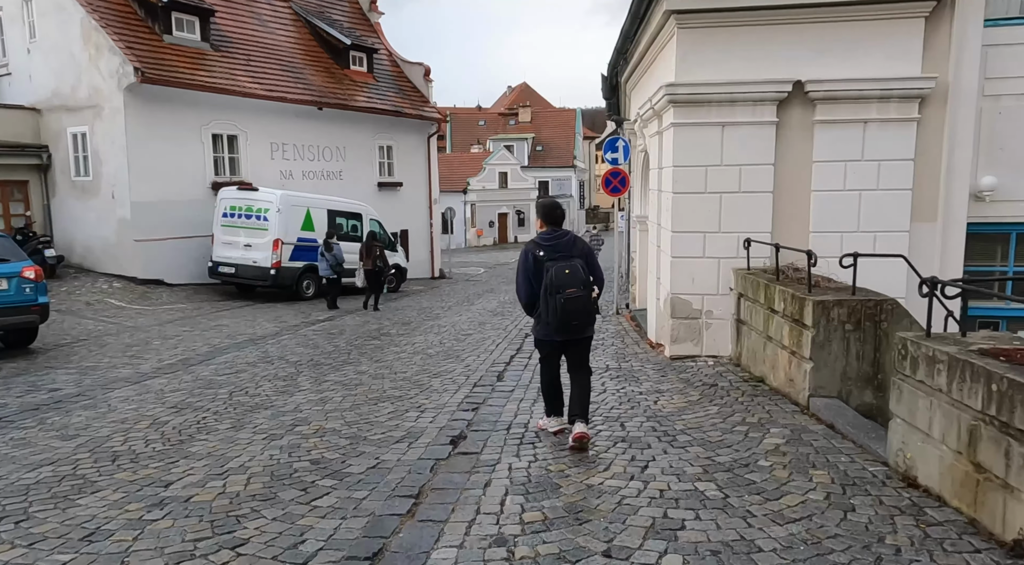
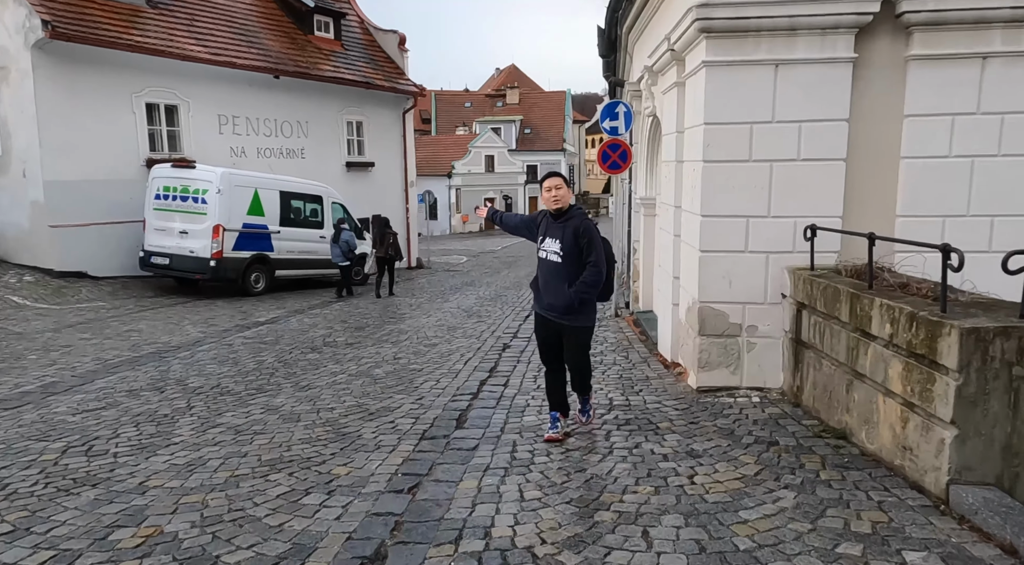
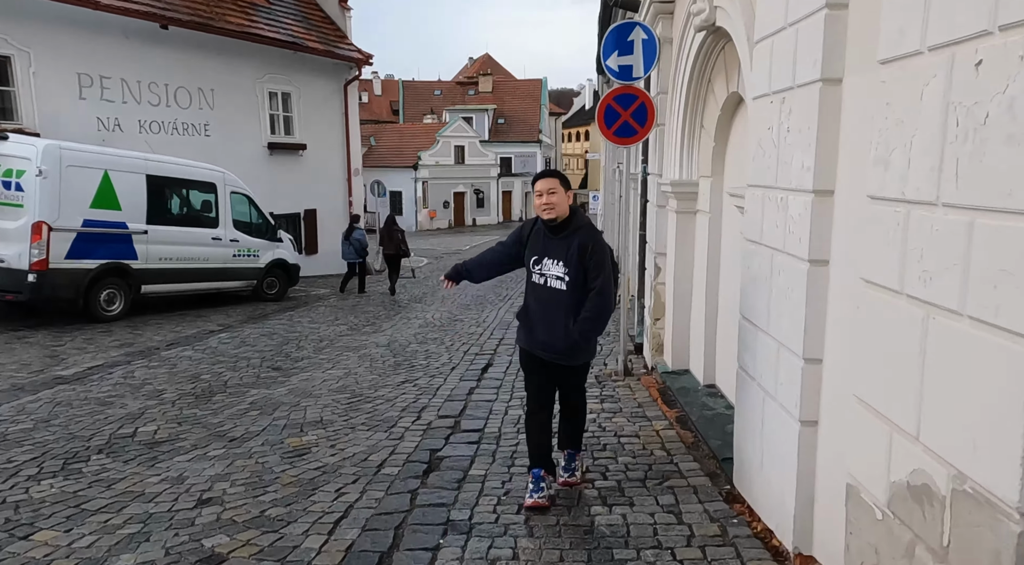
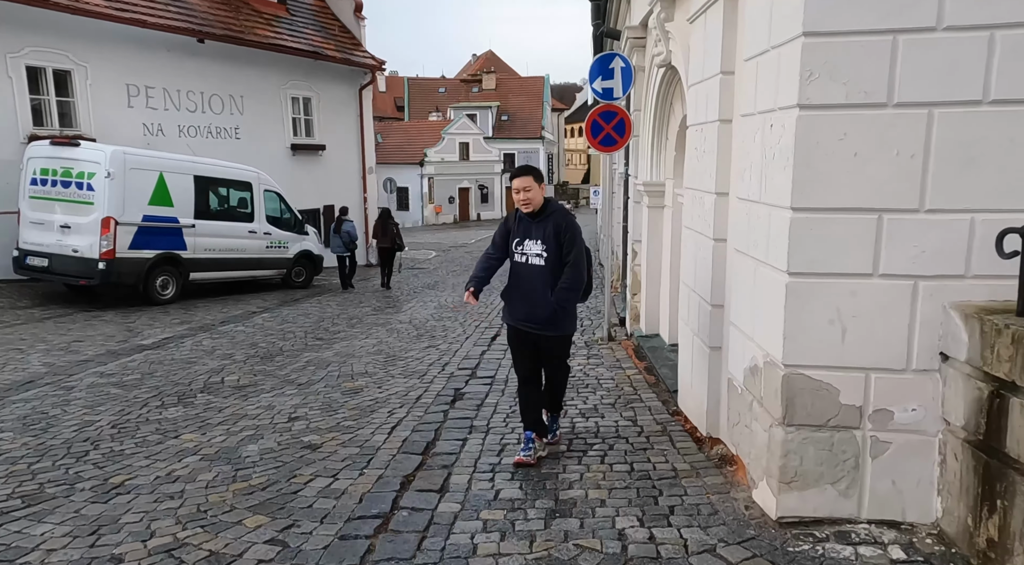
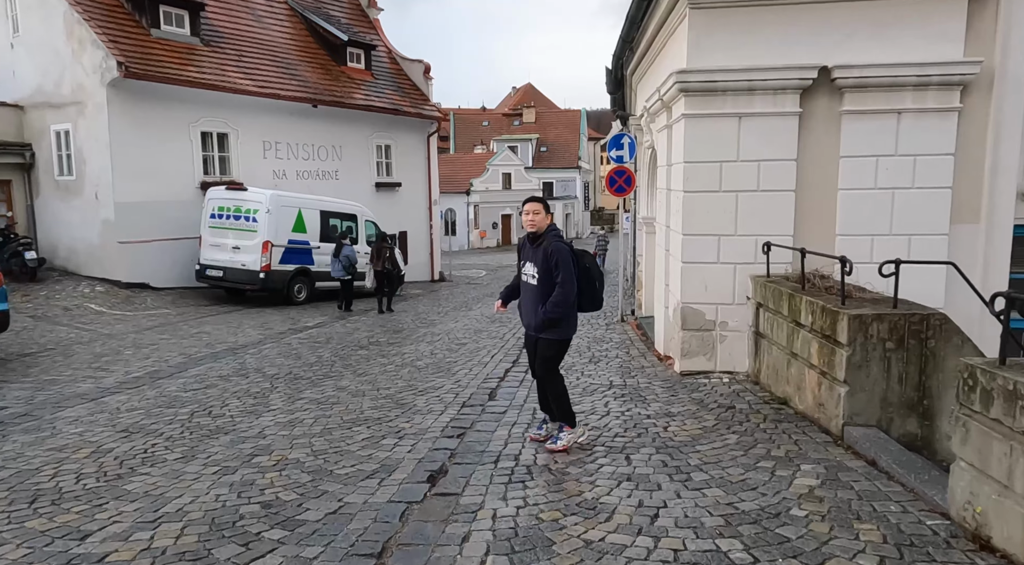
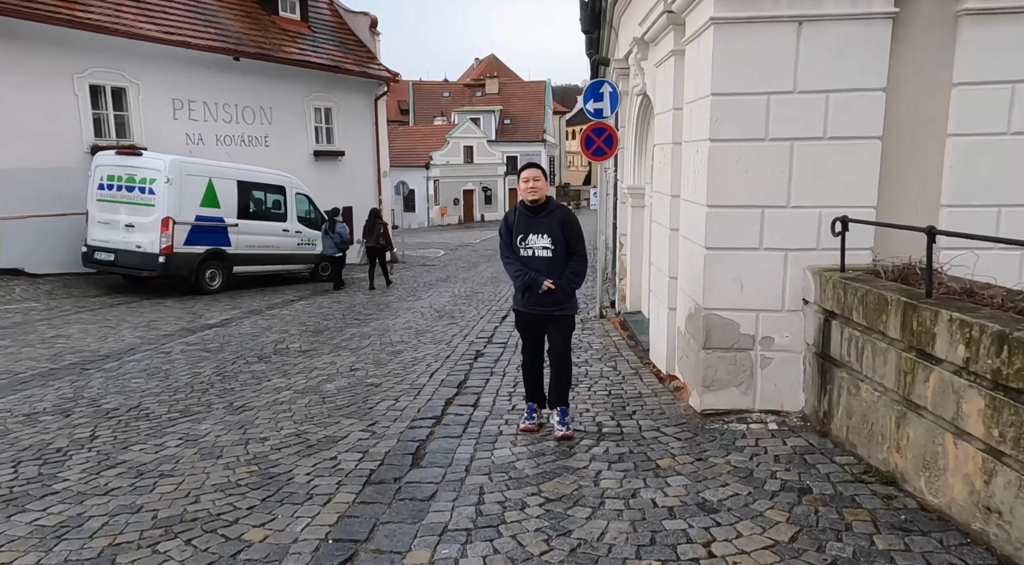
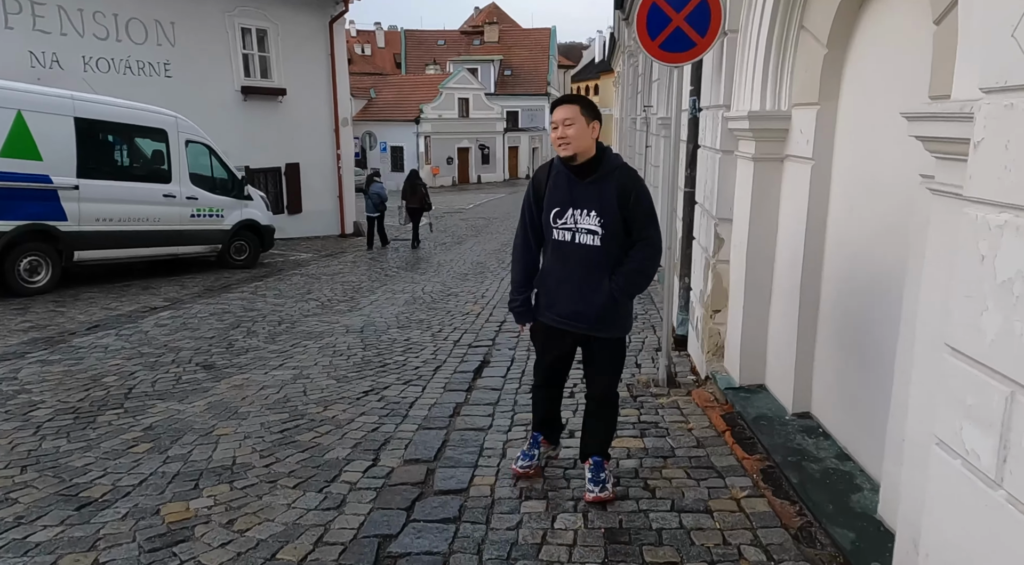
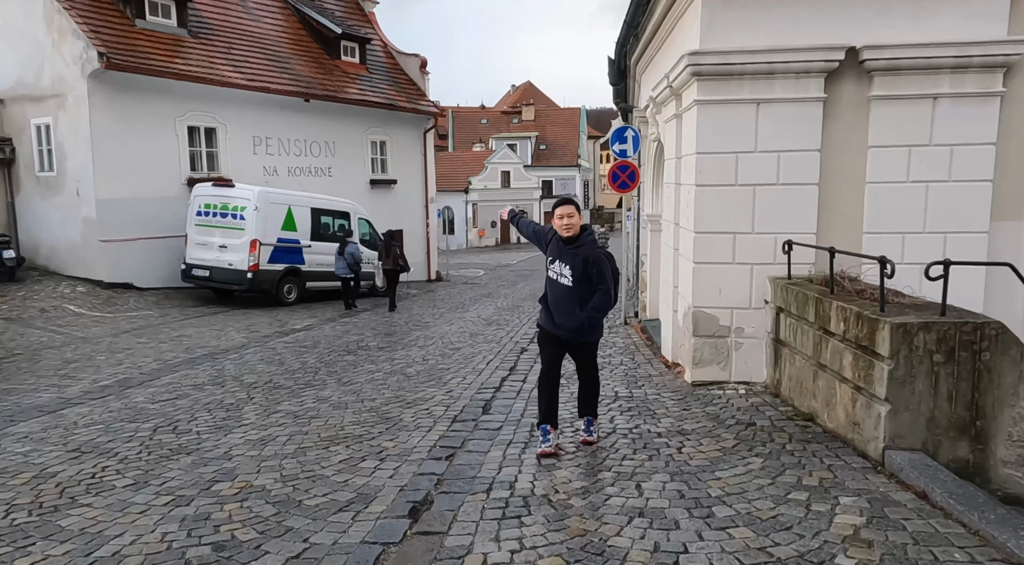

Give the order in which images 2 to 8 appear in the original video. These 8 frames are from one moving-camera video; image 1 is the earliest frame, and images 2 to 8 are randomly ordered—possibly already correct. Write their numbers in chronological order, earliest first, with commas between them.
5, 8, 2, 6, 4, 3, 7
